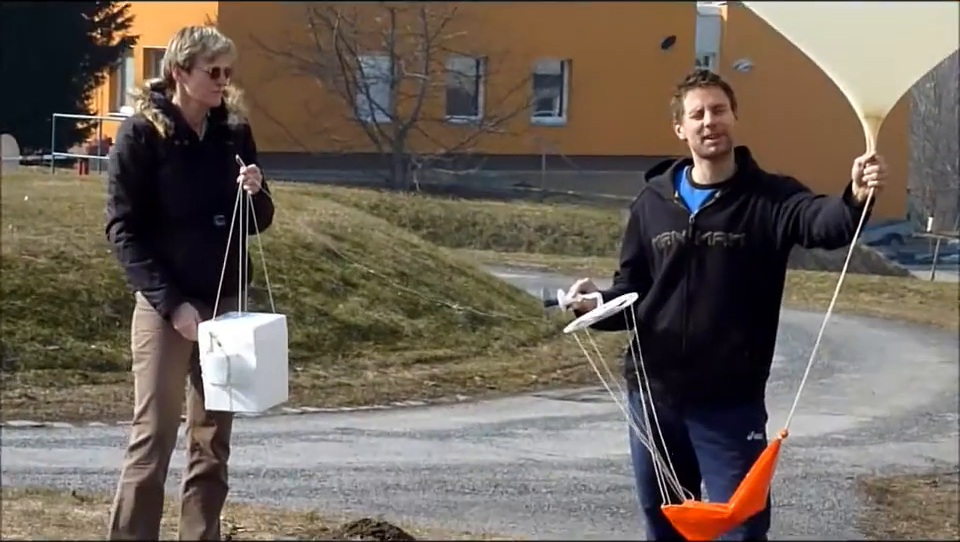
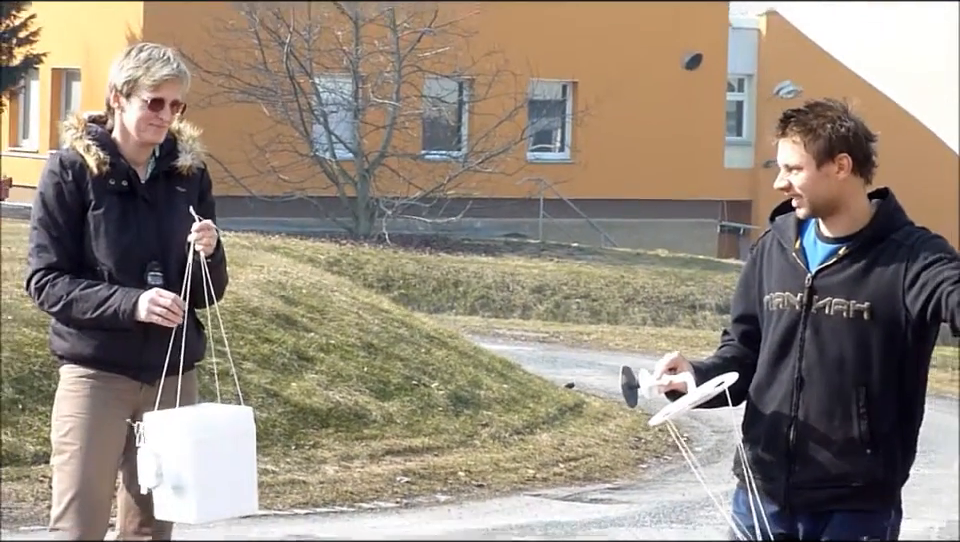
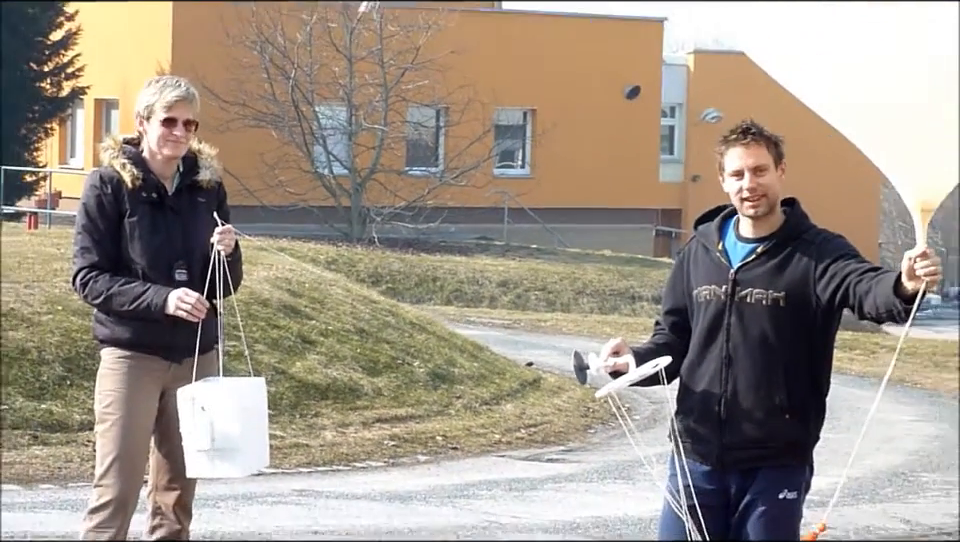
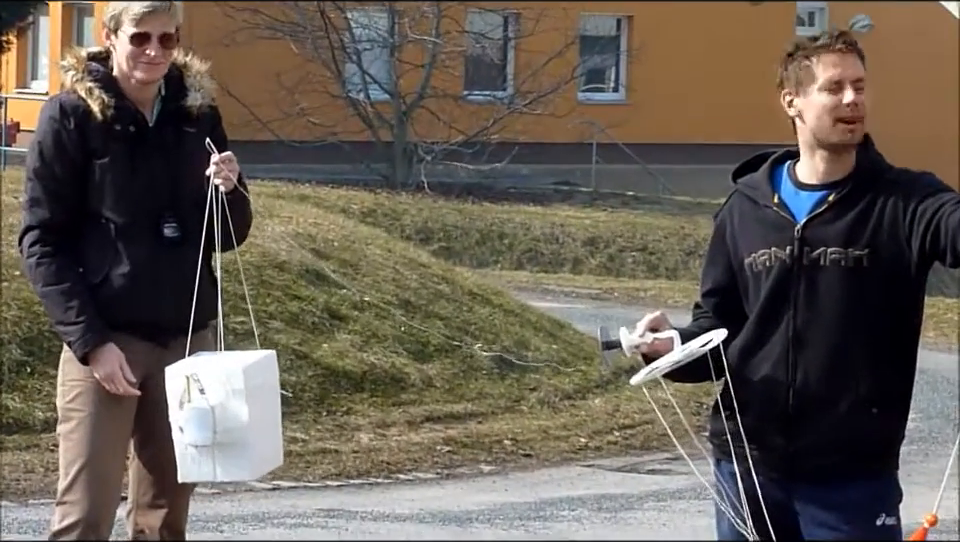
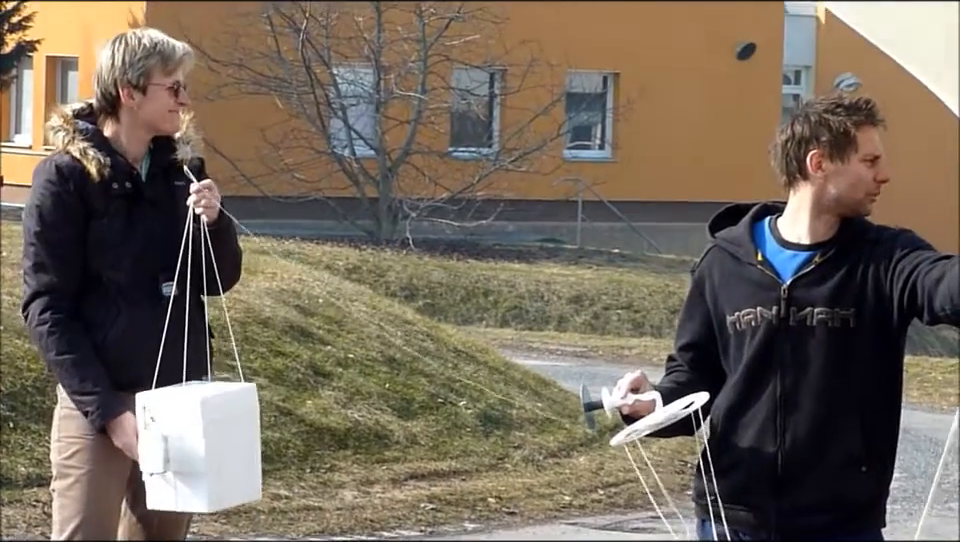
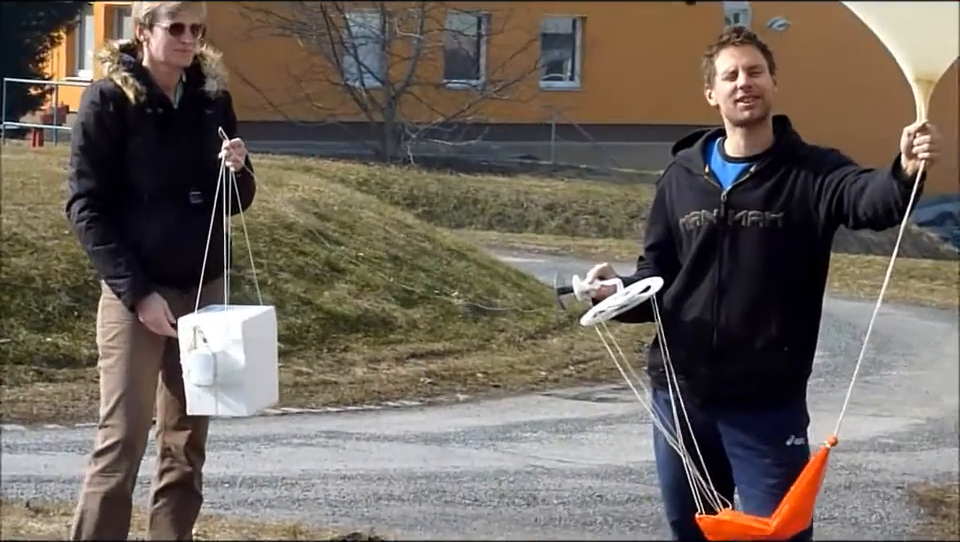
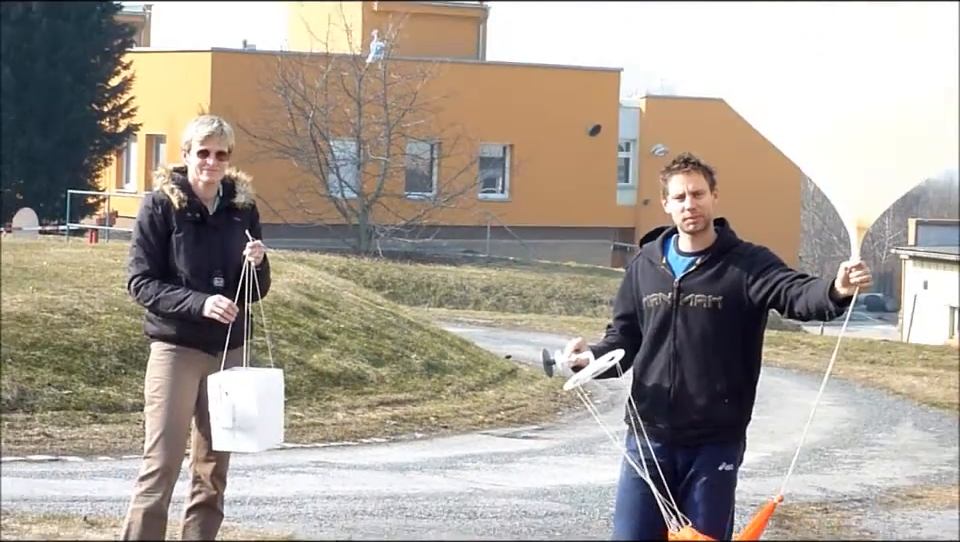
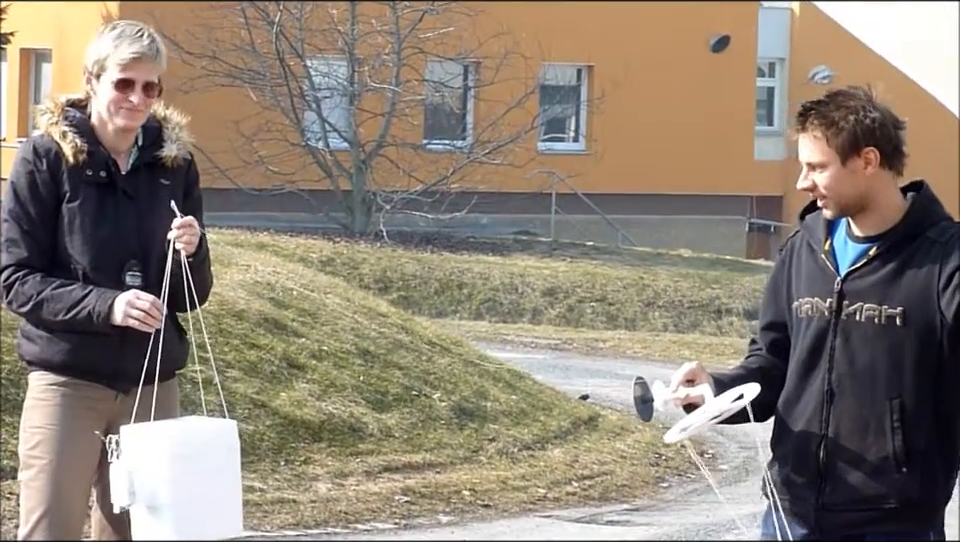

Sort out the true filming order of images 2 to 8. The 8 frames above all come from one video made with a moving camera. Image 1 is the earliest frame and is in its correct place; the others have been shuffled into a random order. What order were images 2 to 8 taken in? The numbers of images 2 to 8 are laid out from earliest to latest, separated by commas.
6, 4, 5, 8, 2, 3, 7
